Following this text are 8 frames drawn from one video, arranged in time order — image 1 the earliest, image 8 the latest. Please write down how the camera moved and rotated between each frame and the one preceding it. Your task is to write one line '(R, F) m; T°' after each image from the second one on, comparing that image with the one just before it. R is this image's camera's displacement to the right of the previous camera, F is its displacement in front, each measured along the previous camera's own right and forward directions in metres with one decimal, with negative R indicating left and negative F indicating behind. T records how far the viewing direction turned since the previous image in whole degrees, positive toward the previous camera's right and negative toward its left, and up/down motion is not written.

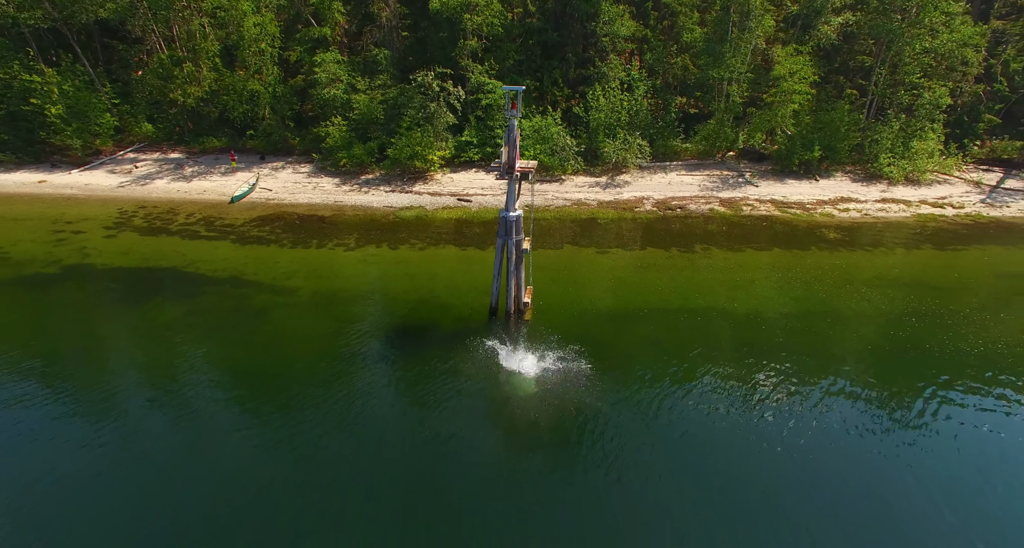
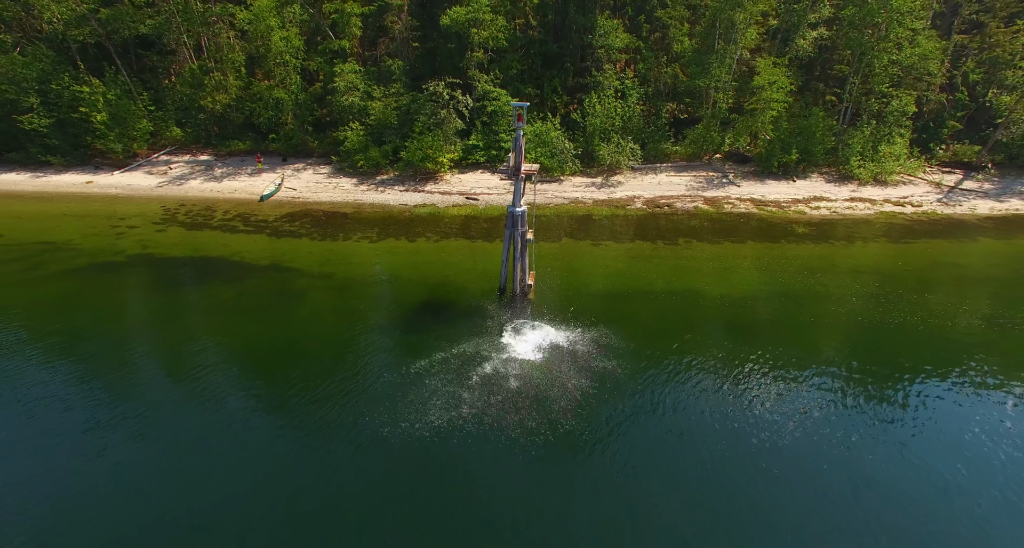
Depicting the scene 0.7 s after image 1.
(-0.2, -2.7) m; 0°
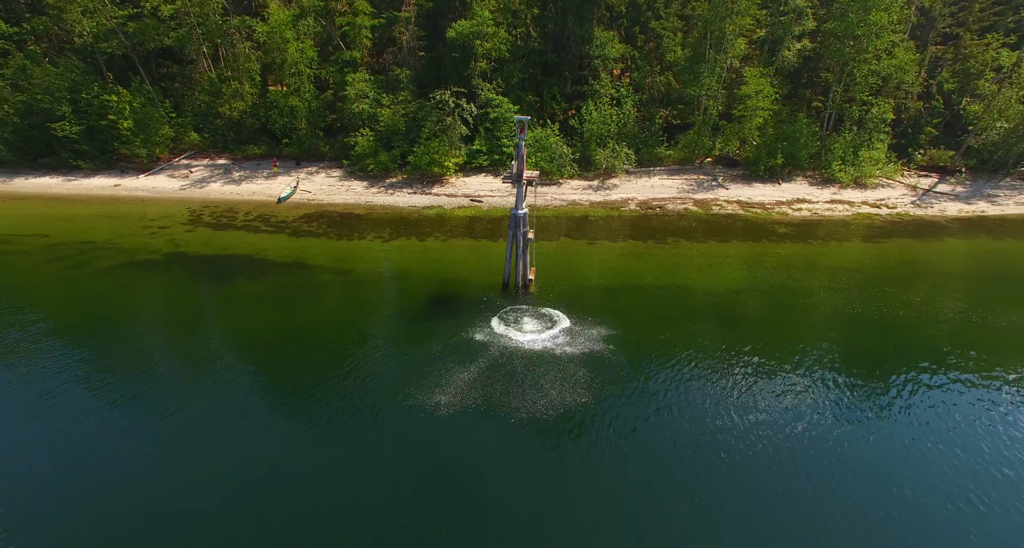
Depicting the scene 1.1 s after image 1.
(-0.1, -1.9) m; 0°
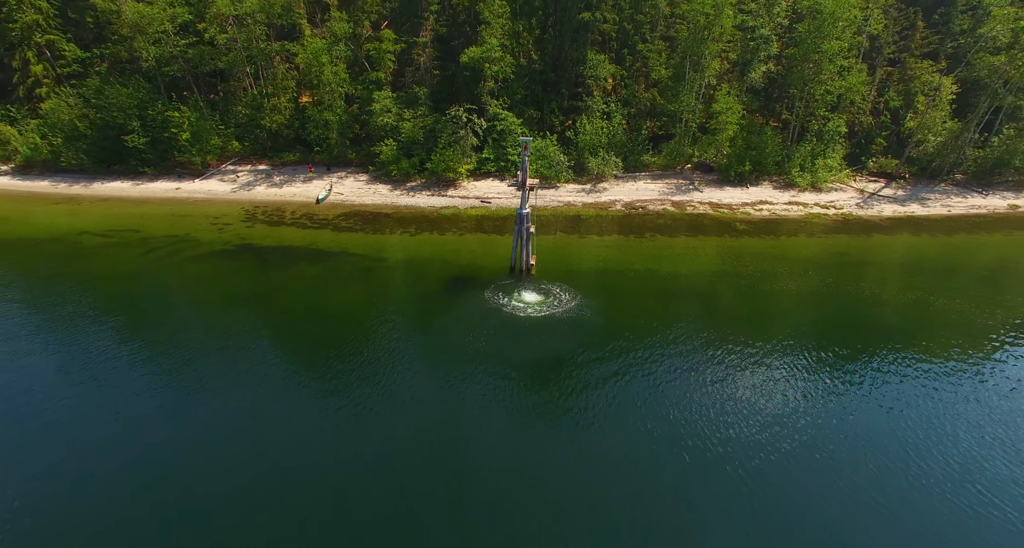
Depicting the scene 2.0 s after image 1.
(-0.2, -5.2) m; 0°
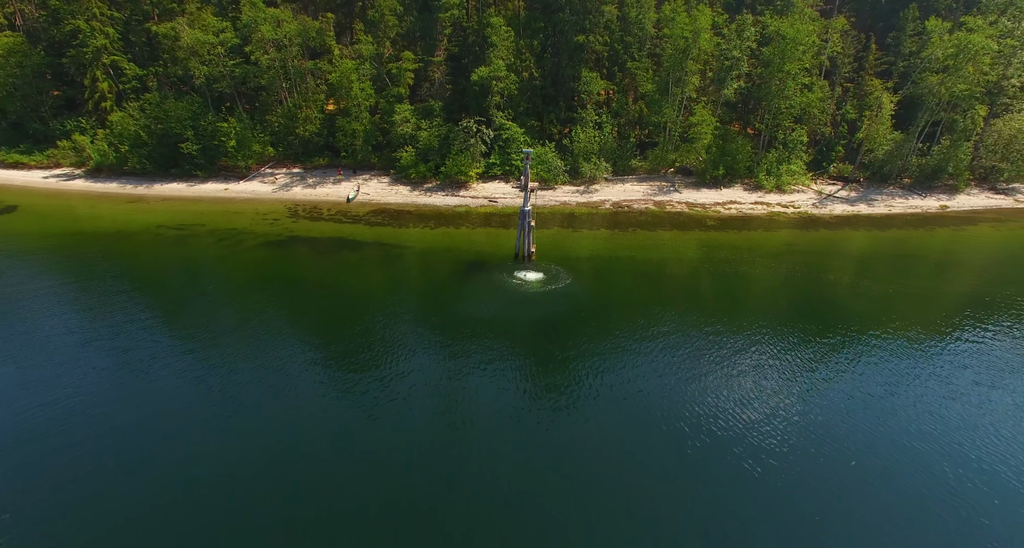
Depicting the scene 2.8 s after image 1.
(-0.2, -5.6) m; 0°
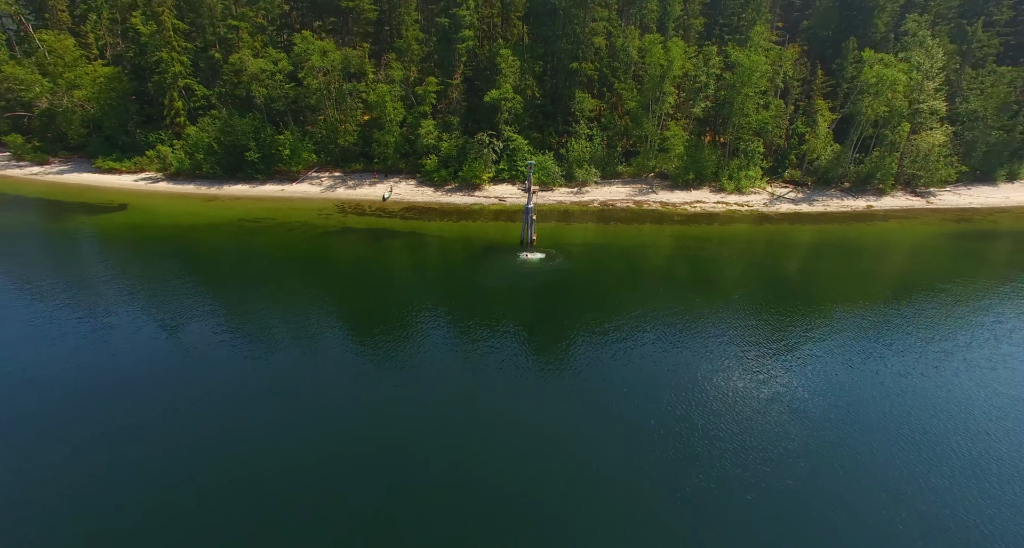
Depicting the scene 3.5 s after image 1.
(-0.3, -8.8) m; 0°
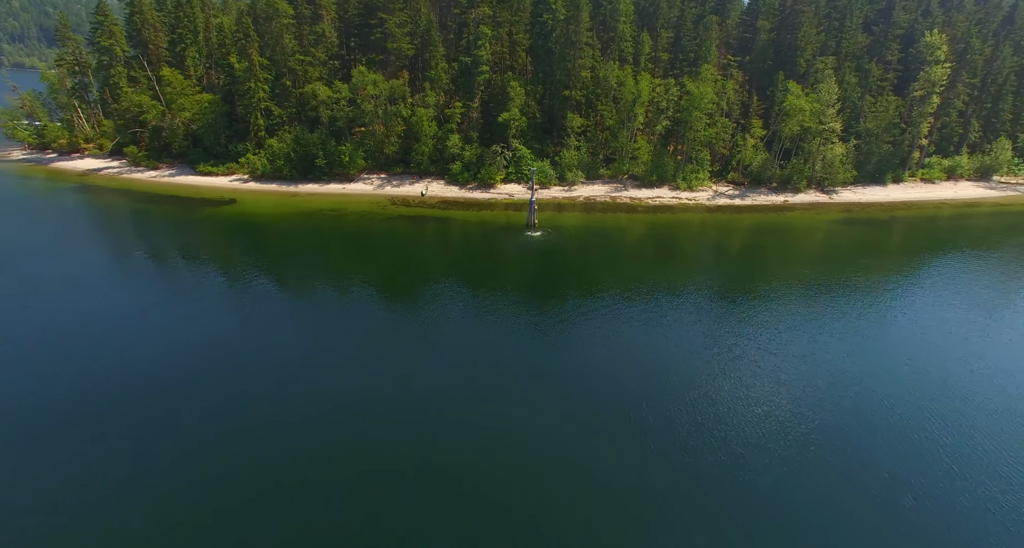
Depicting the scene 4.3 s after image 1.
(-1.2, -15.6) m; 0°
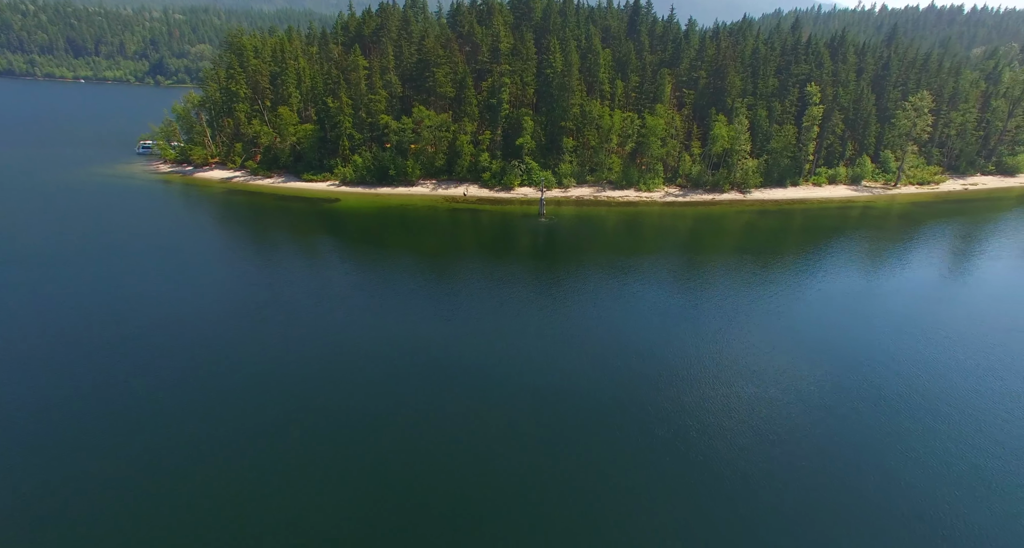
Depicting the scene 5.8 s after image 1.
(-3.3, -27.9) m; +1°
